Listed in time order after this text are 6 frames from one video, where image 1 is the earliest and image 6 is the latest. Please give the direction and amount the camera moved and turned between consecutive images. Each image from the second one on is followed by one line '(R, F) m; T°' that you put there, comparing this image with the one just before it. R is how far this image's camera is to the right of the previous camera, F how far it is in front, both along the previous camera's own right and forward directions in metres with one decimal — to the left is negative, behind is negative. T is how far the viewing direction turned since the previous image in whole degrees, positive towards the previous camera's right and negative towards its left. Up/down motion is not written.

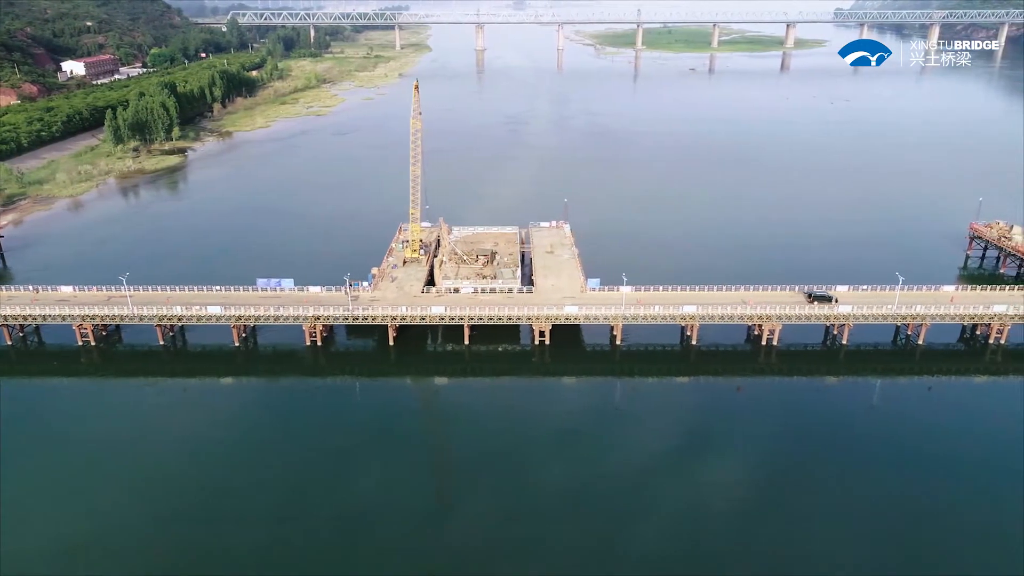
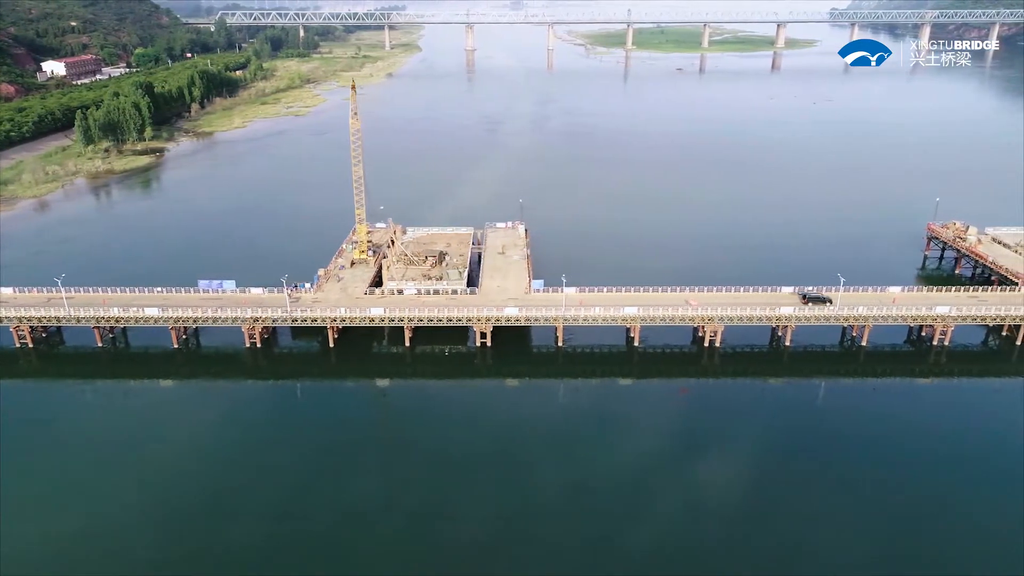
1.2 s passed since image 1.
(+5.9, +0.4) m; 0°
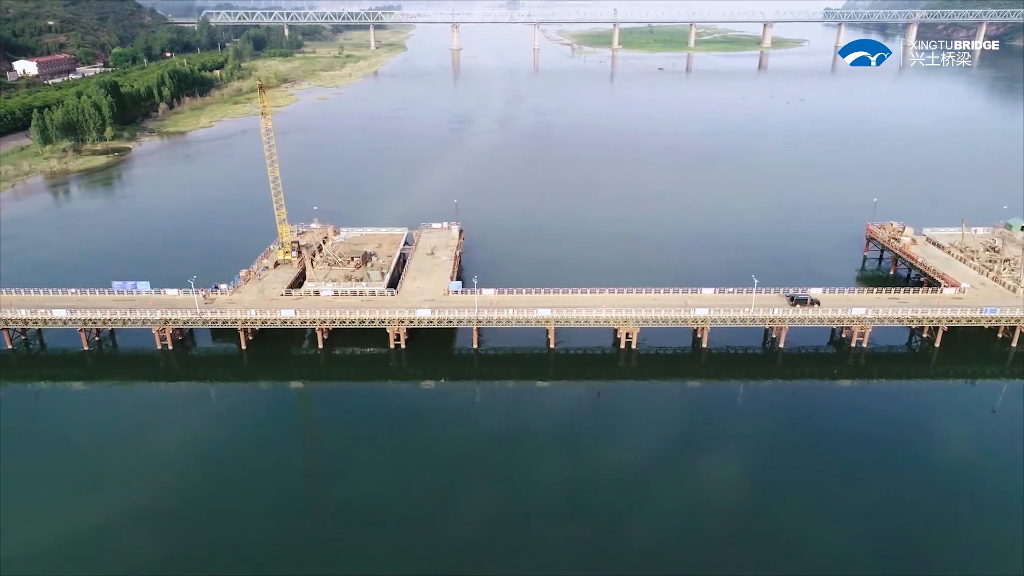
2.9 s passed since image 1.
(+8.6, +0.6) m; 0°
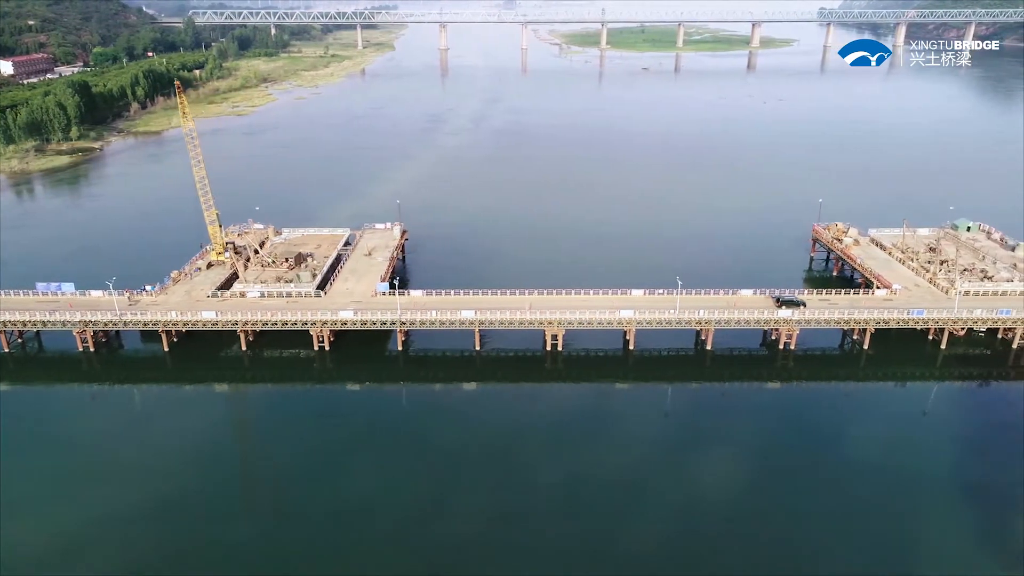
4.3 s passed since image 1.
(+7.5, +0.5) m; 0°
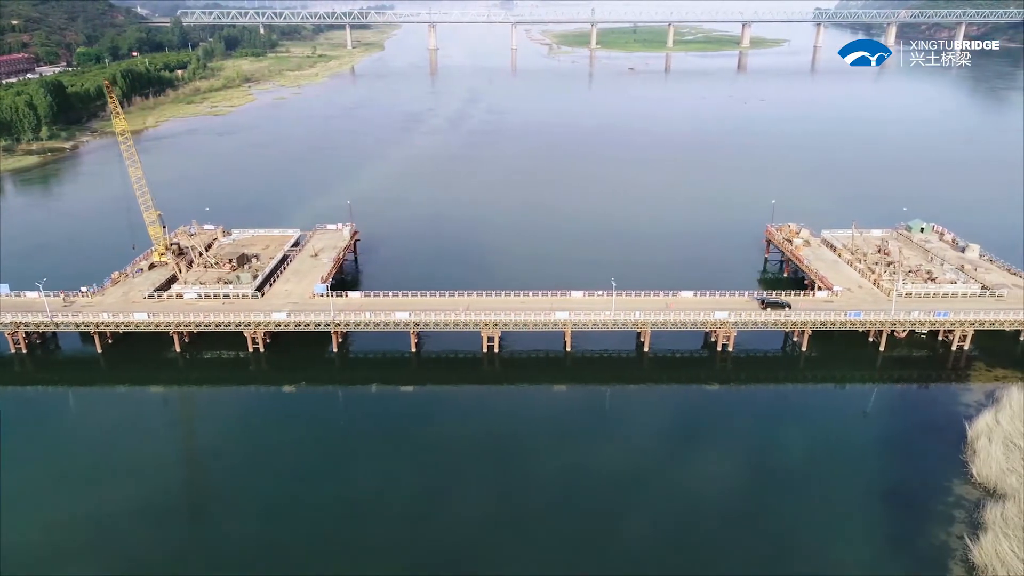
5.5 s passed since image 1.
(+6.3, +0.4) m; 0°
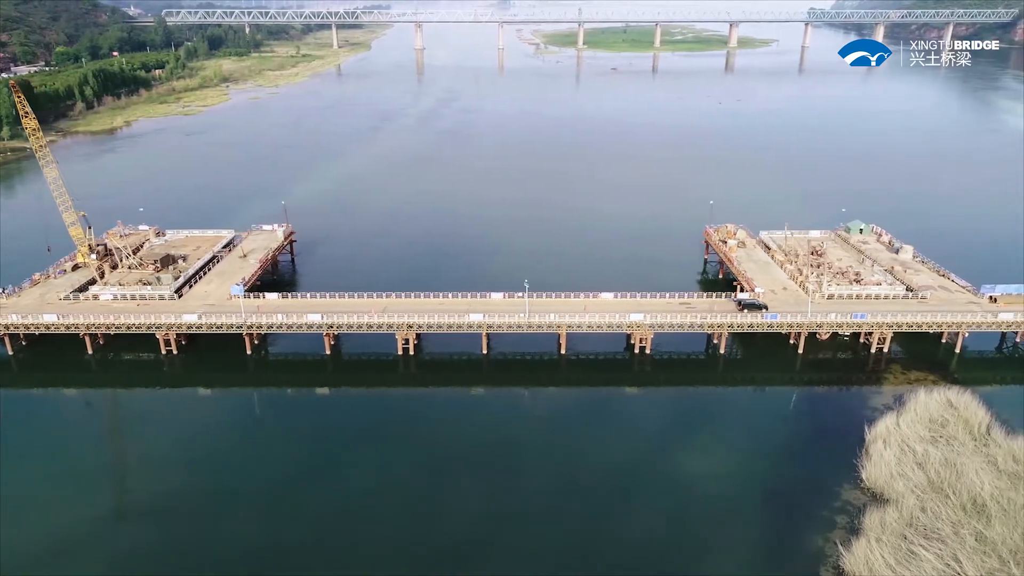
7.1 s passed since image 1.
(+8.3, +0.6) m; 0°
